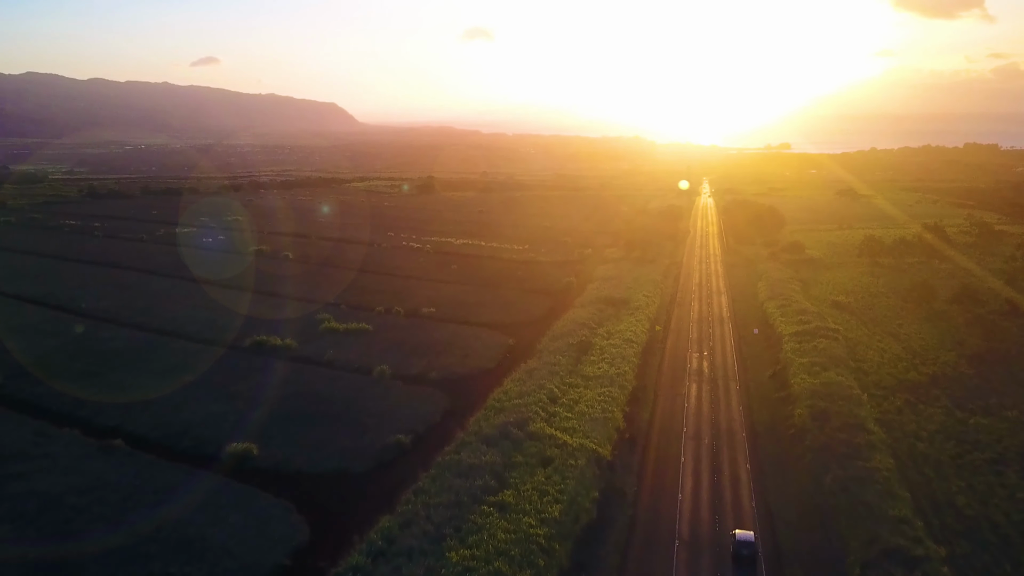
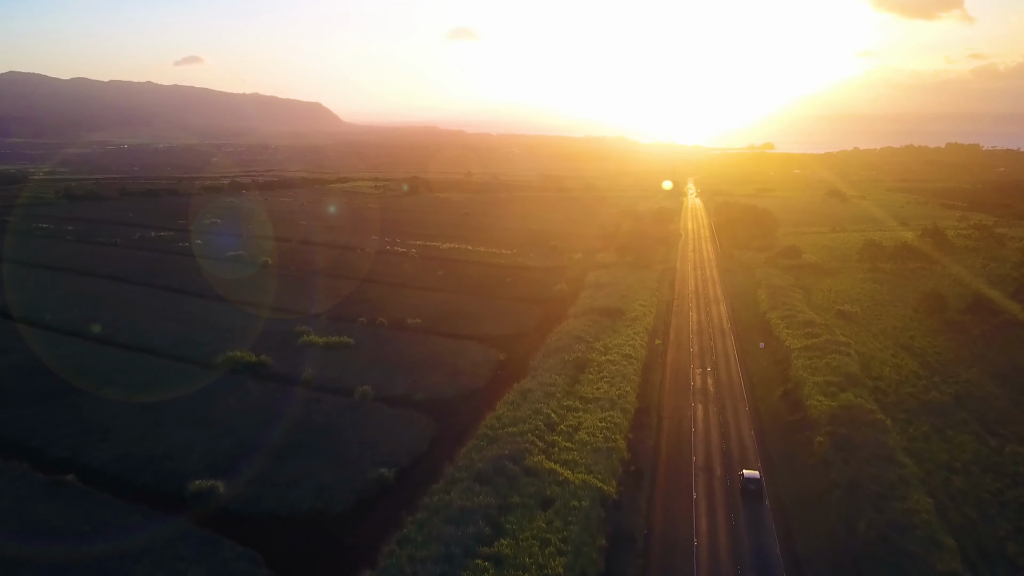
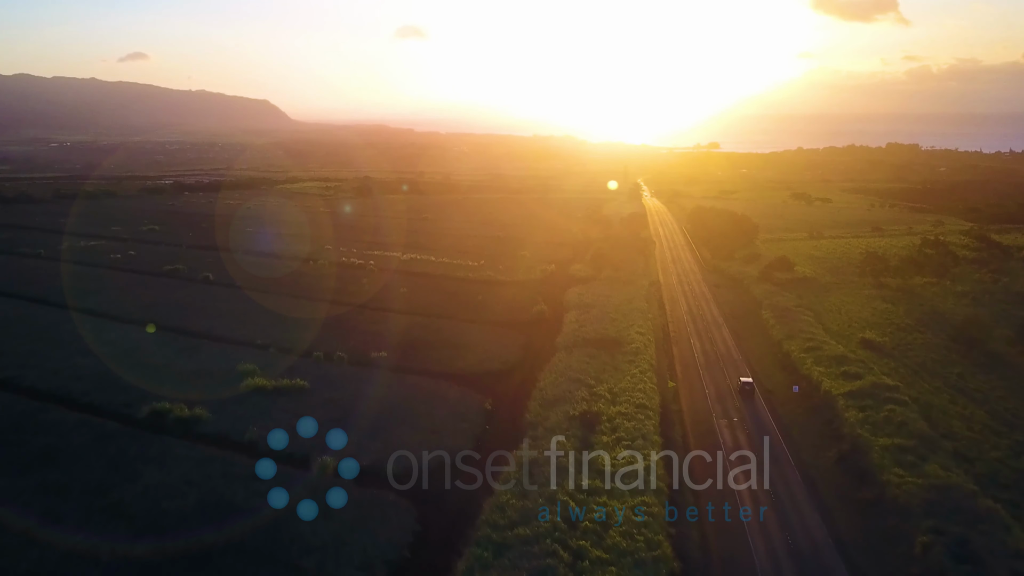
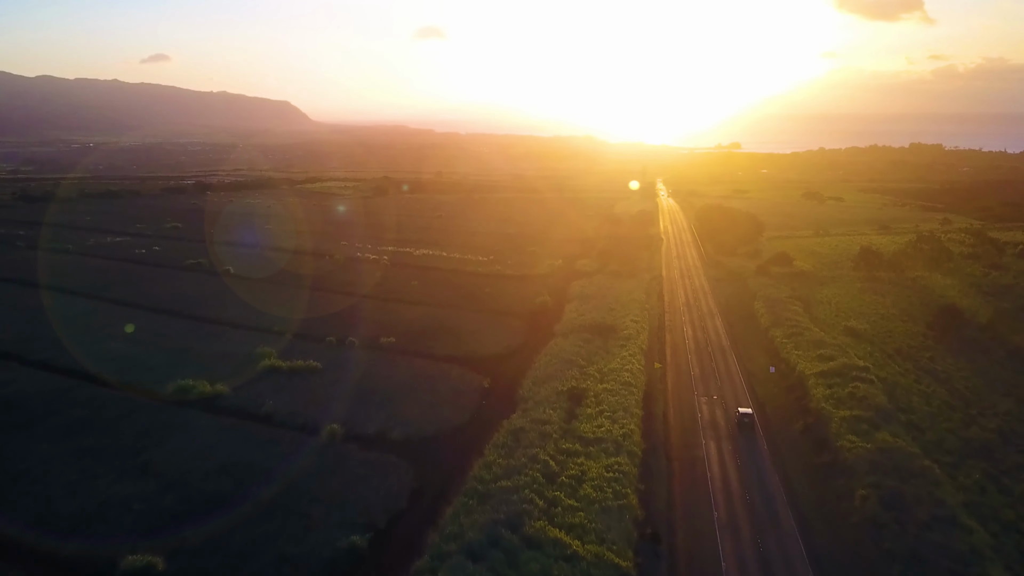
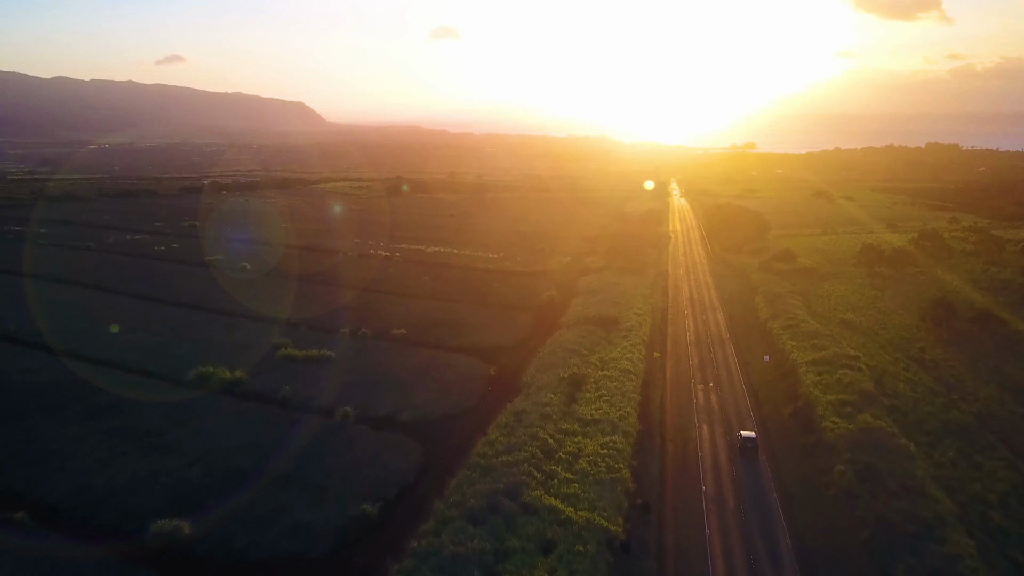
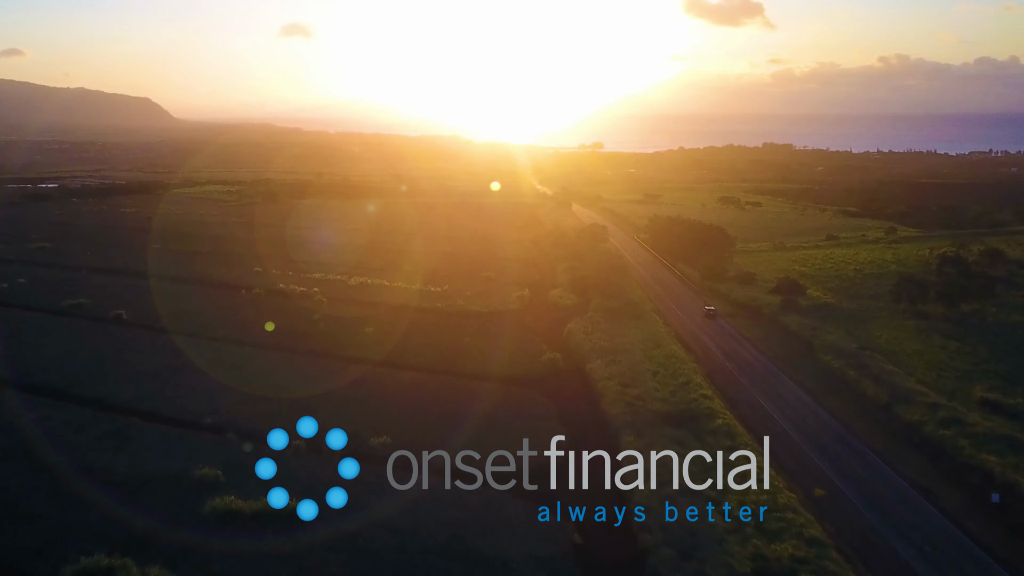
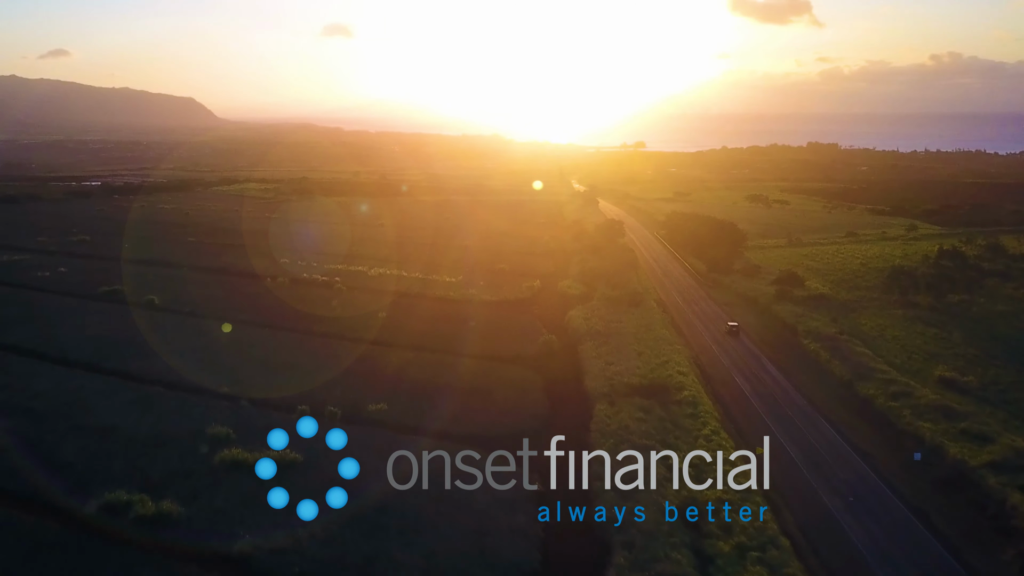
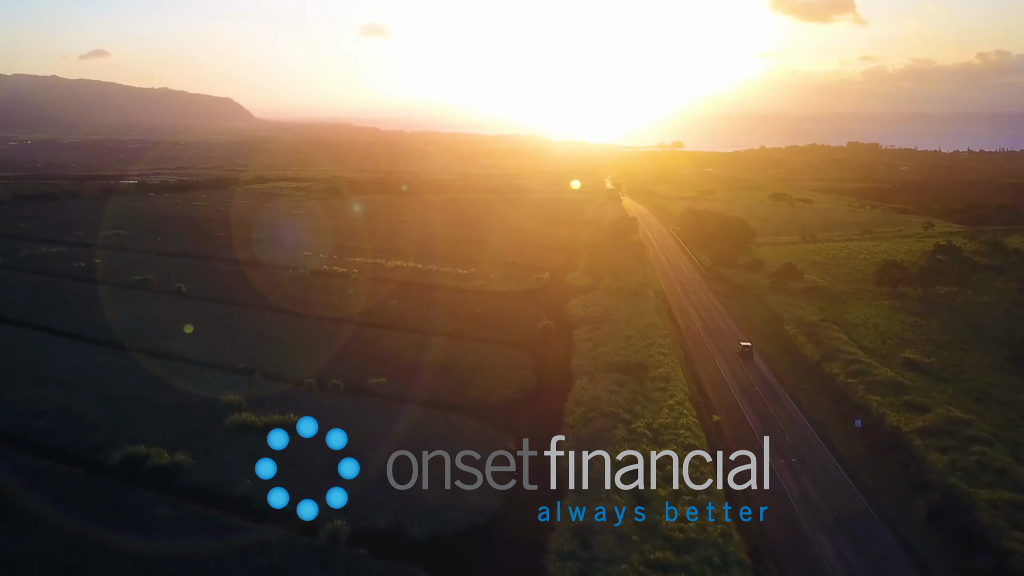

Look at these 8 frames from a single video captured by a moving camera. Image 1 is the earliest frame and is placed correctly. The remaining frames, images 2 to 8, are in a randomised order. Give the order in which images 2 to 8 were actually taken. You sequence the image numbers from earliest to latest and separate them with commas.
2, 5, 4, 3, 8, 7, 6
